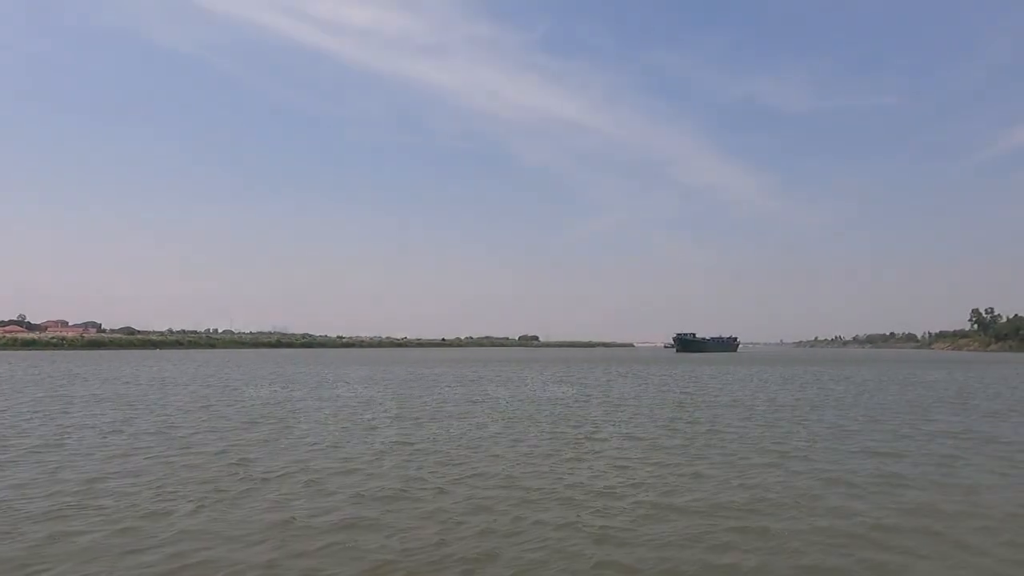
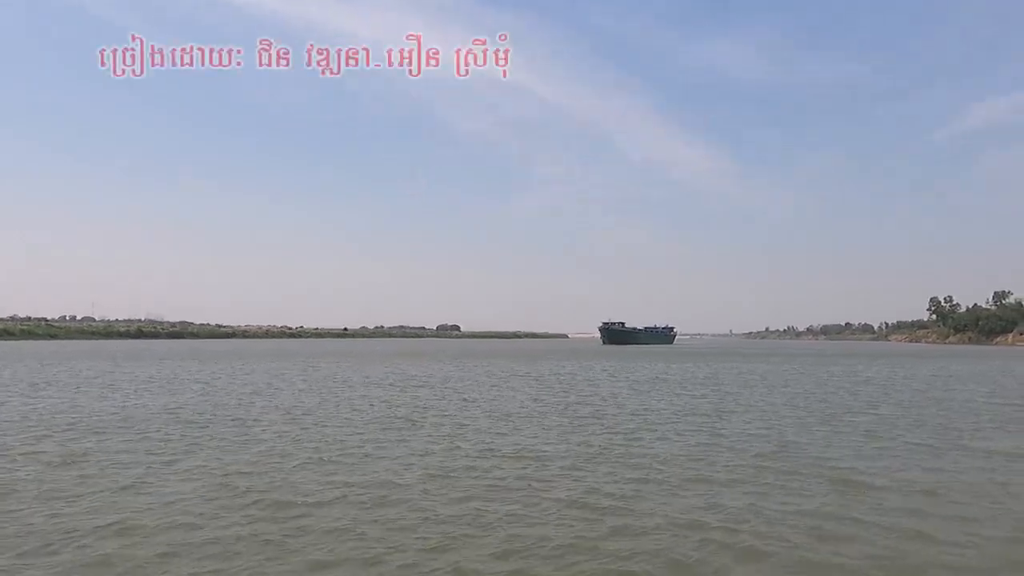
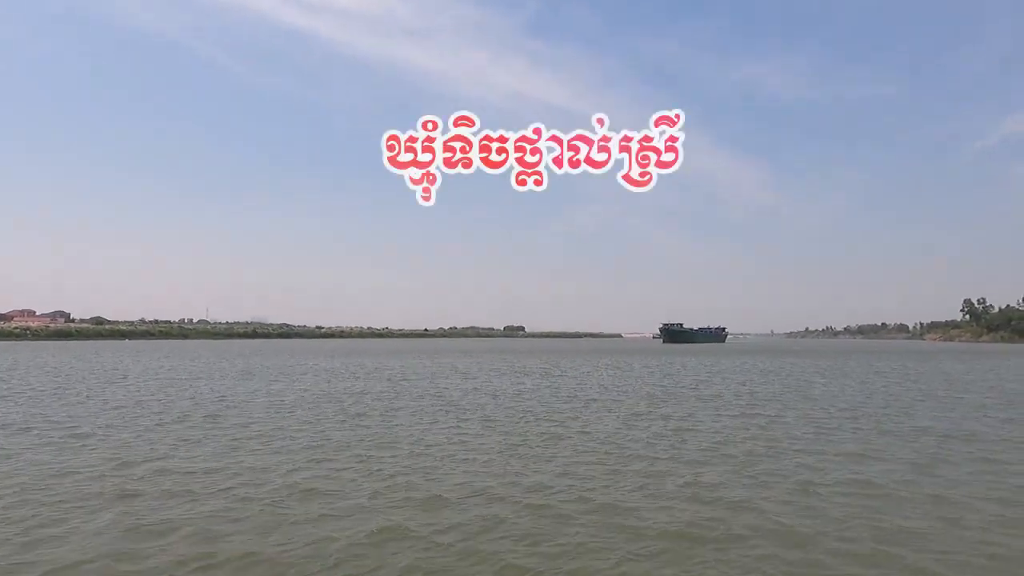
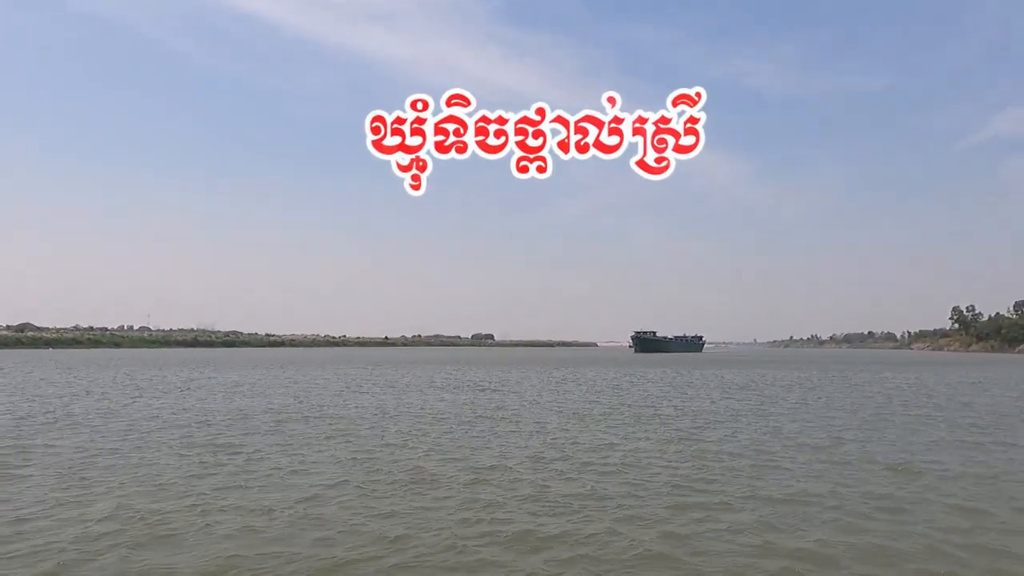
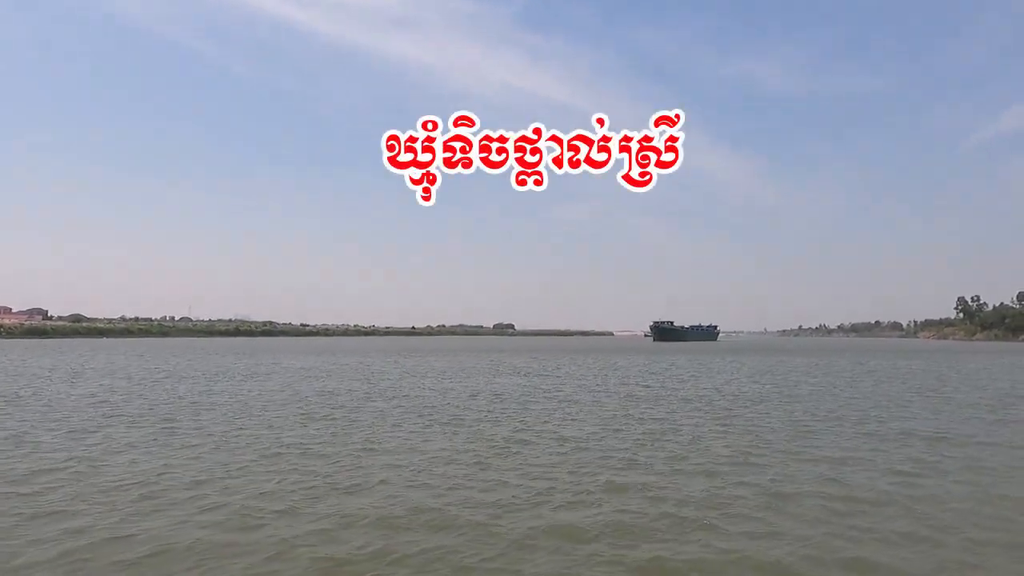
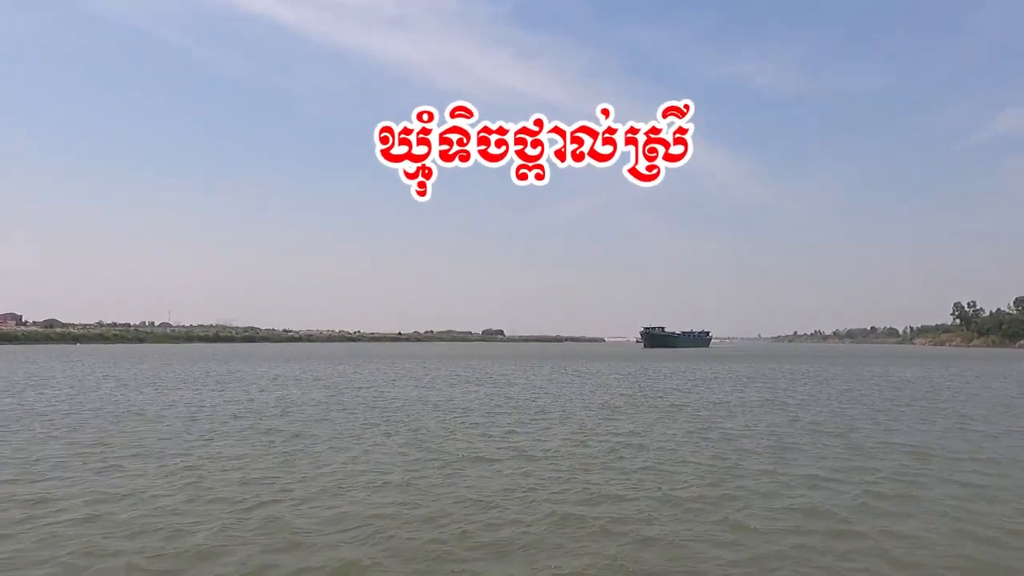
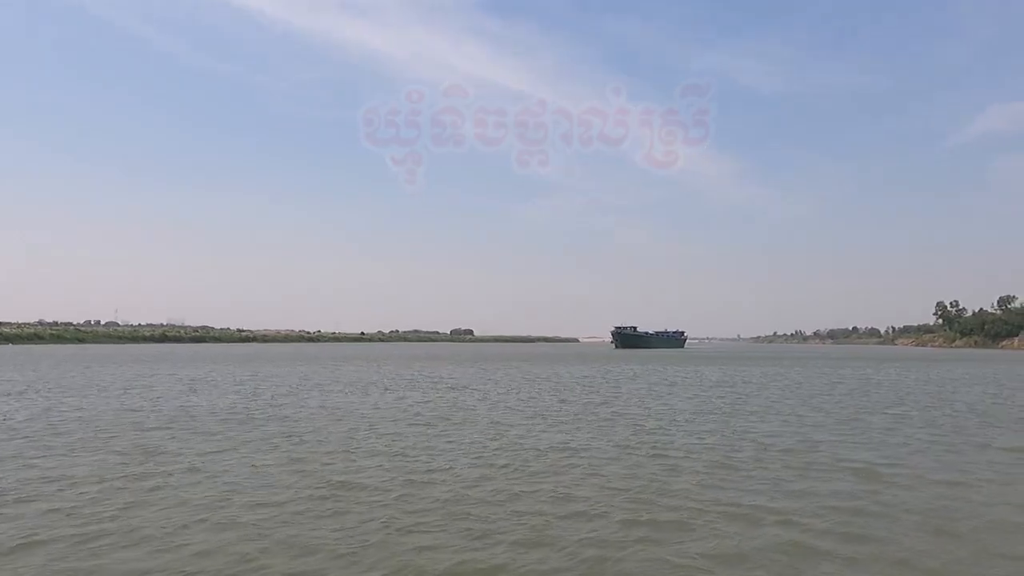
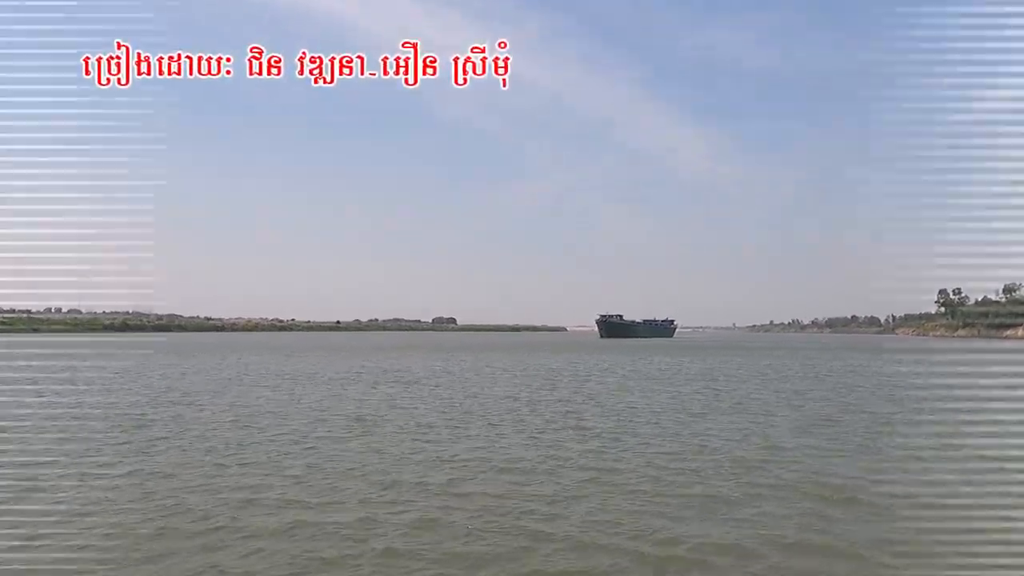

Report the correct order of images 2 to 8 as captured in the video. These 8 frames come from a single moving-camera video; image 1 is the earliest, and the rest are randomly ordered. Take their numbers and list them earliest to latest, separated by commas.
3, 5, 6, 4, 7, 2, 8
